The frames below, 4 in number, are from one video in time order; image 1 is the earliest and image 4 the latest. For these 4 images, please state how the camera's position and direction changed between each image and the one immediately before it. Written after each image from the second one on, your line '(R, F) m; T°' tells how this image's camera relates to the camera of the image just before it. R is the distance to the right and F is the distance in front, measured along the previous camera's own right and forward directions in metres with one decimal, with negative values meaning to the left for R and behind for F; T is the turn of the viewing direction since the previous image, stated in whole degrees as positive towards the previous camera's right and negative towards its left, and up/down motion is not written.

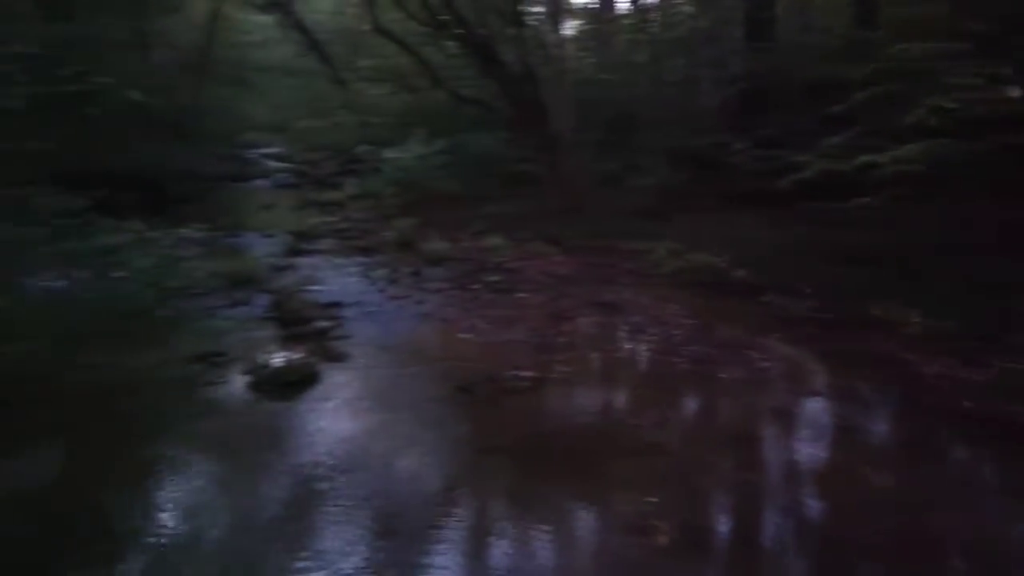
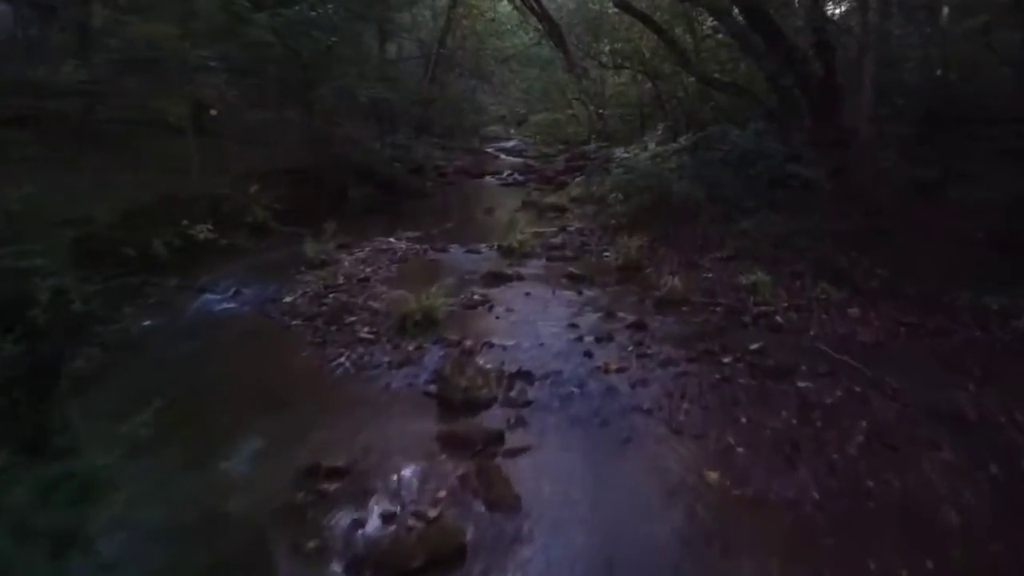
(-0.2, +2.3) m; -17°
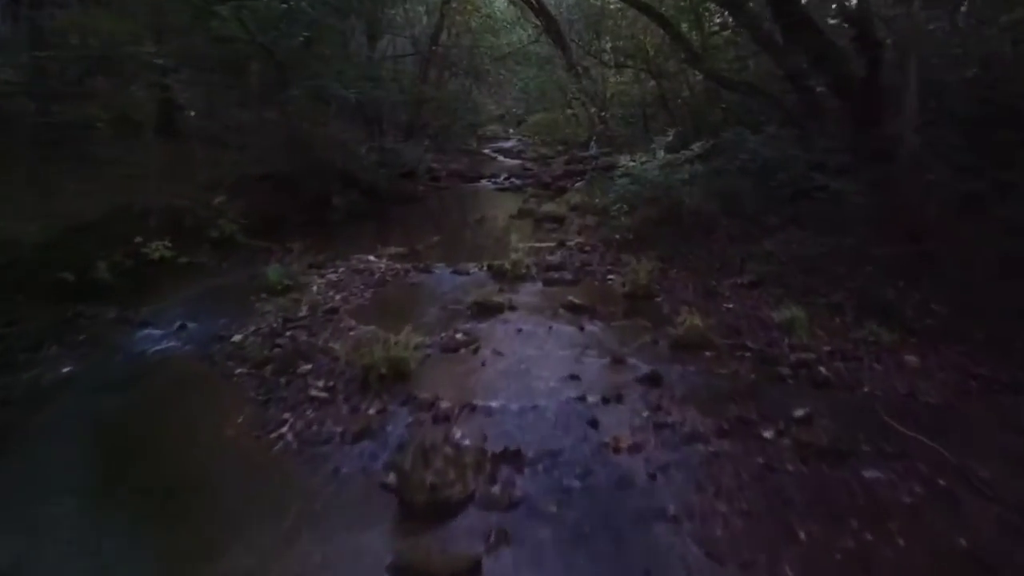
(+0.1, +1.1) m; 0°
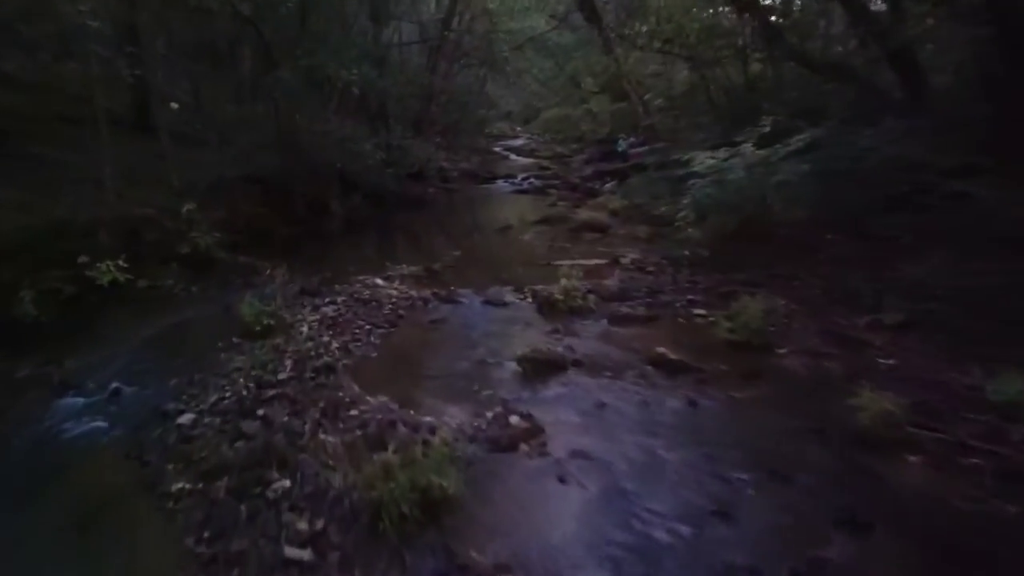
(-0.4, +2.0) m; 0°
